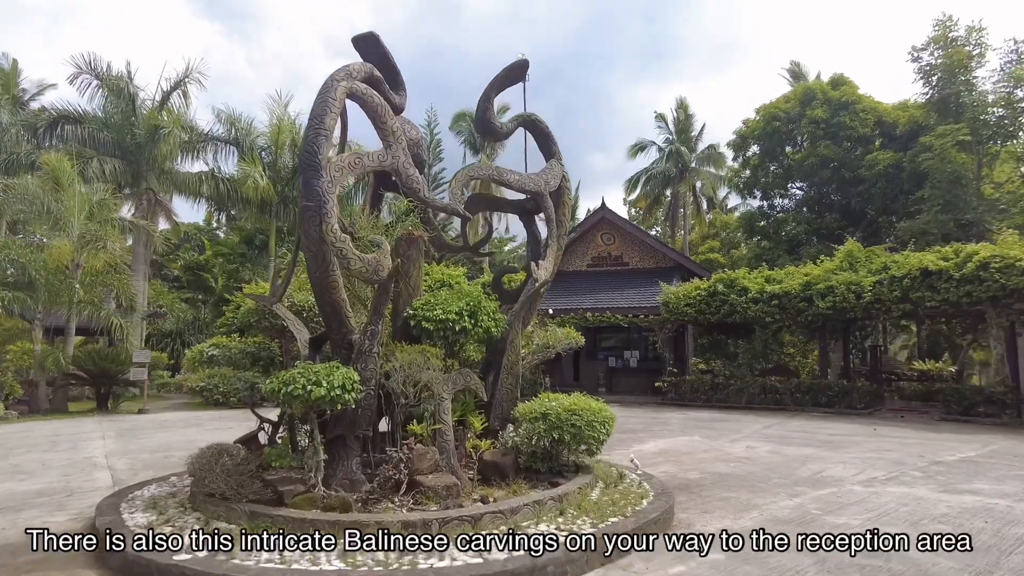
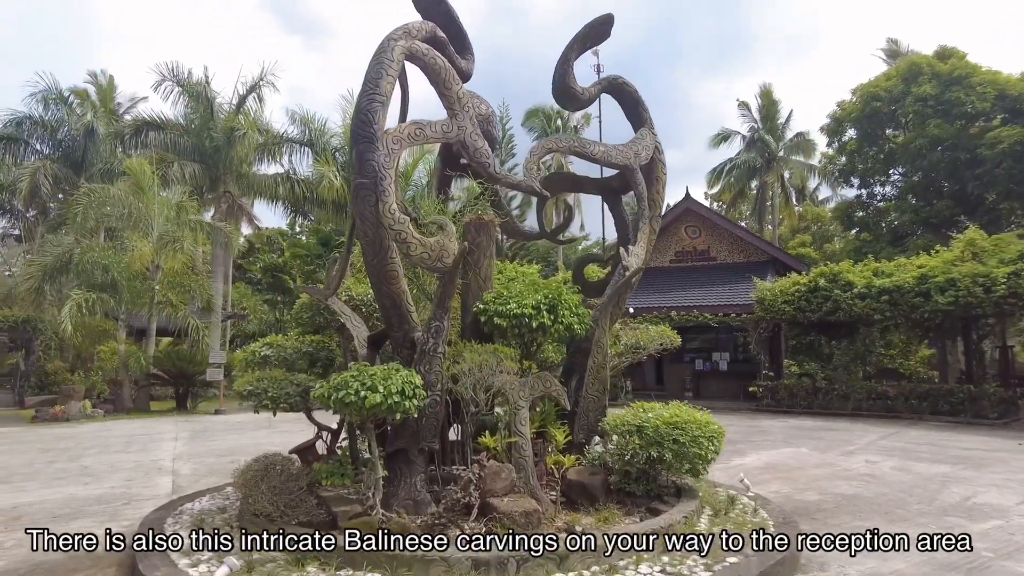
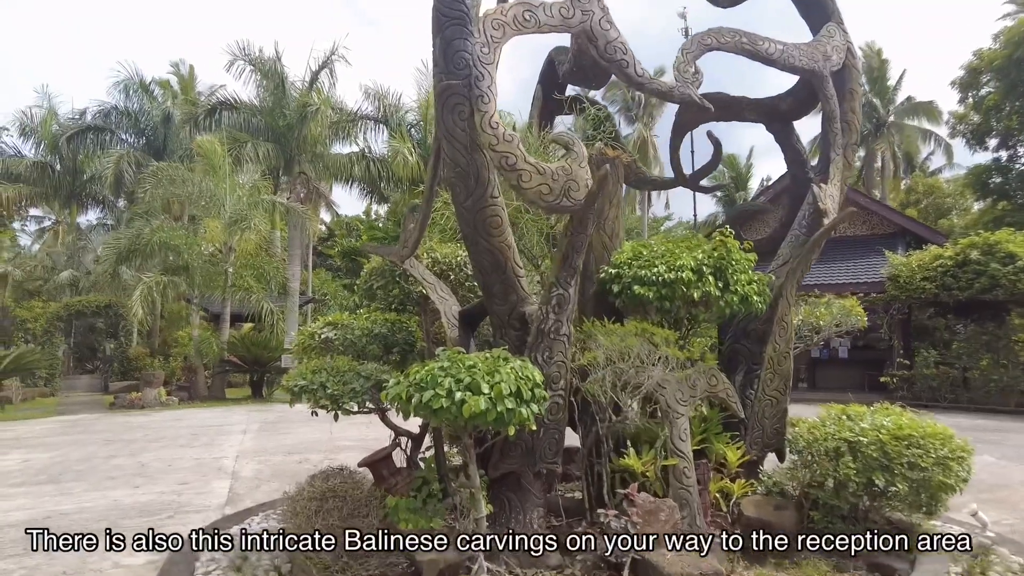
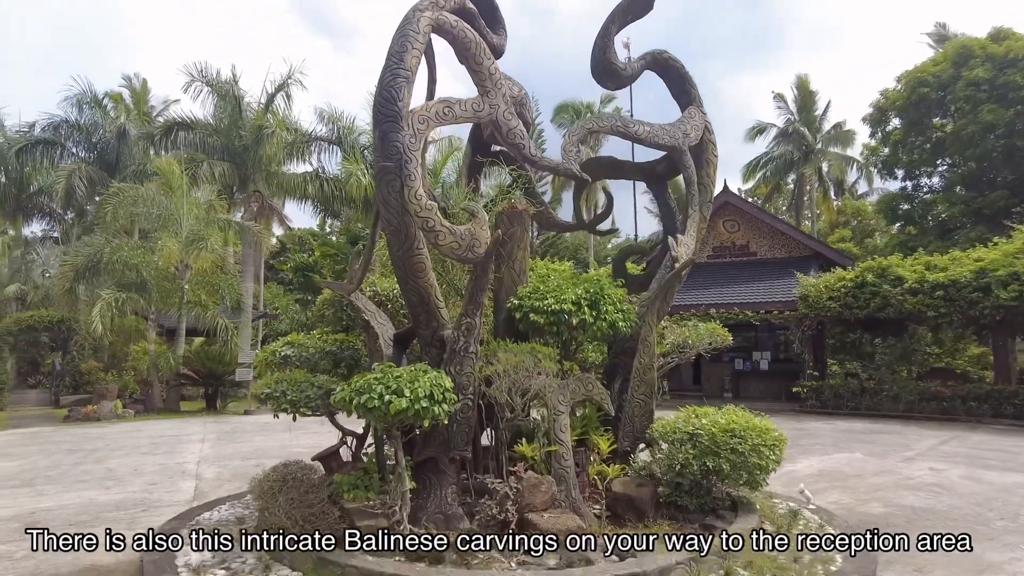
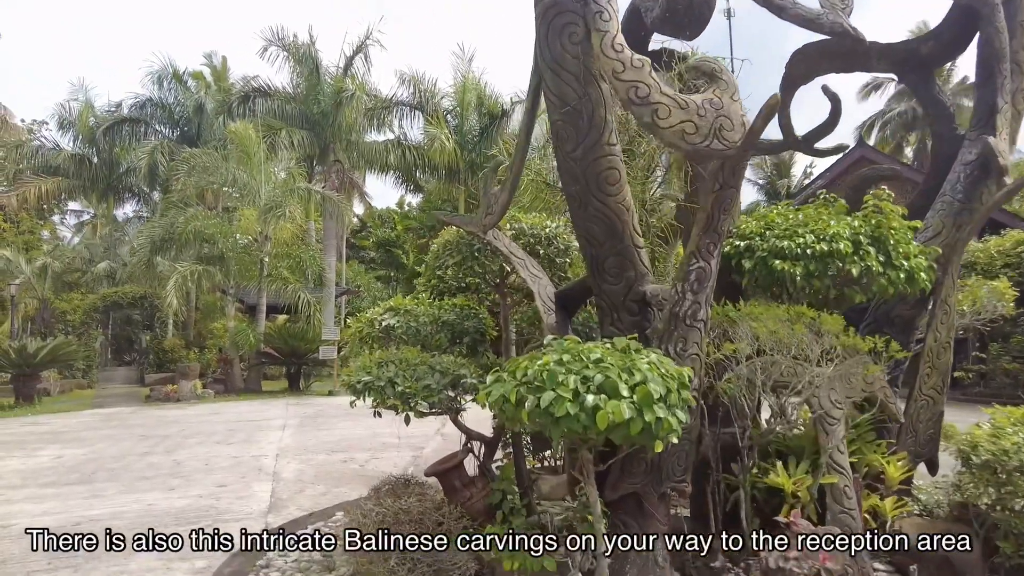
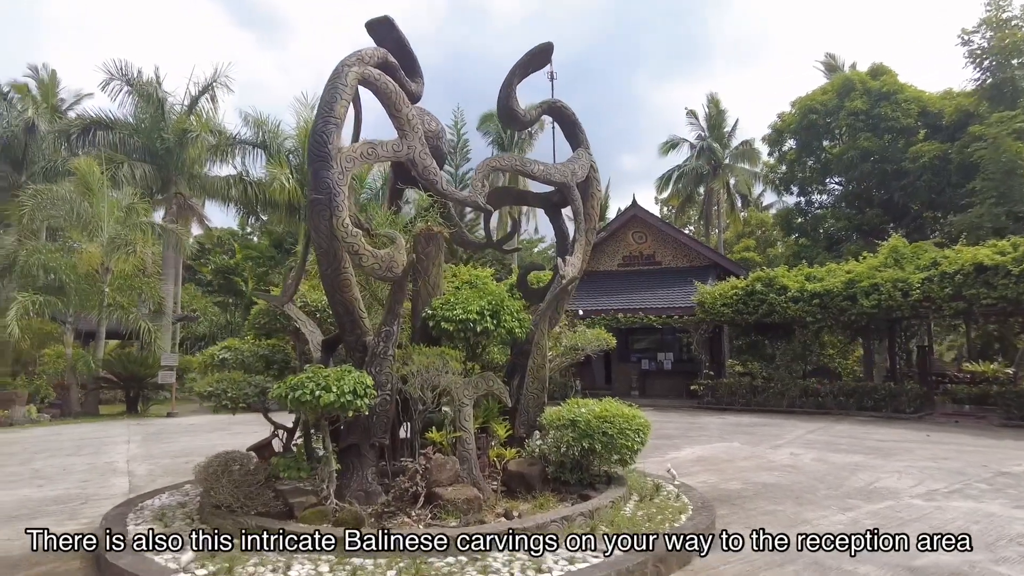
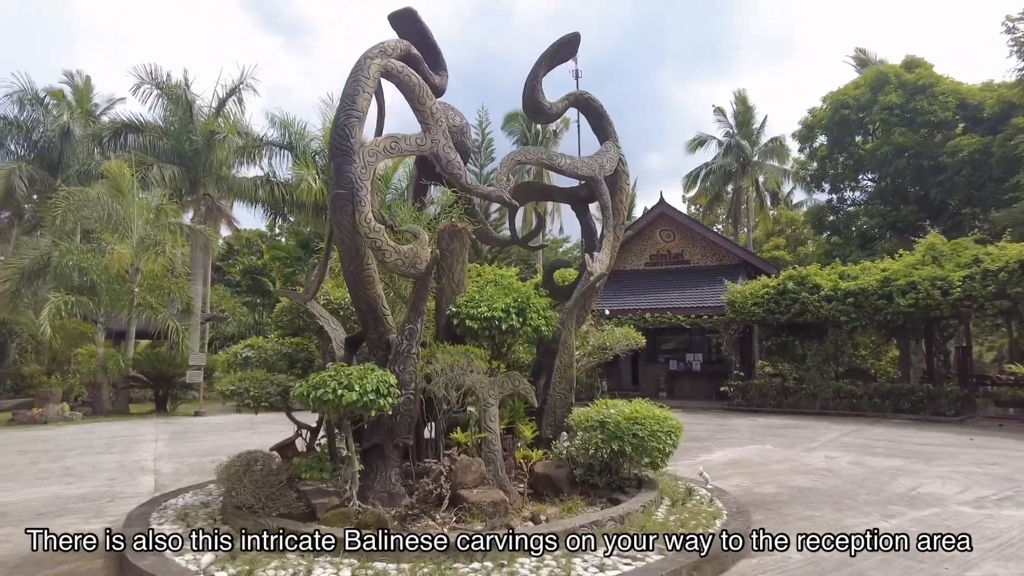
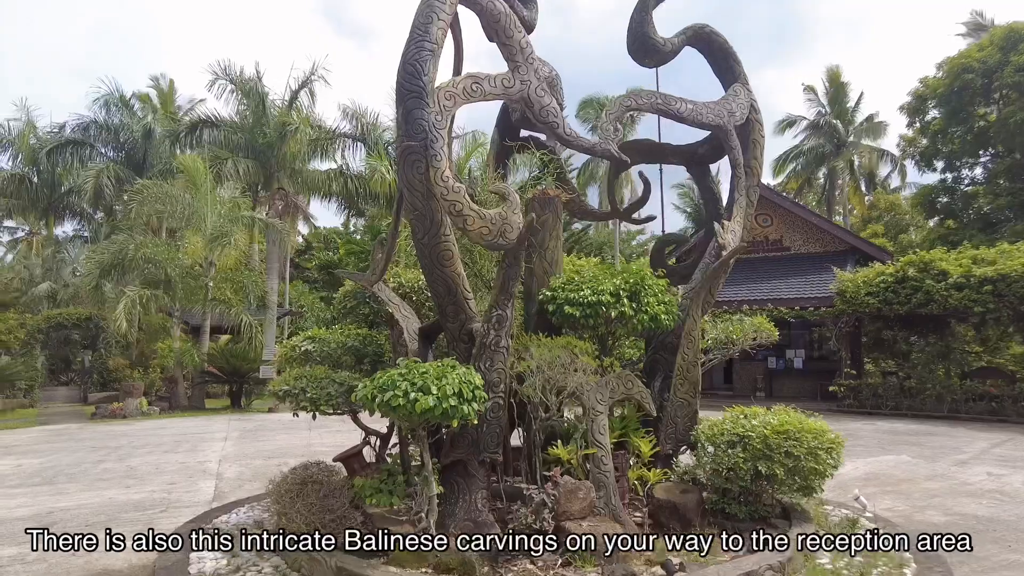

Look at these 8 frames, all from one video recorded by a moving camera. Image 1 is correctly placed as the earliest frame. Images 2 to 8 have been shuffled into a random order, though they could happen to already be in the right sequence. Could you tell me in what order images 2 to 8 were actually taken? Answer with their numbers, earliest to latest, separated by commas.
6, 7, 2, 4, 8, 3, 5
